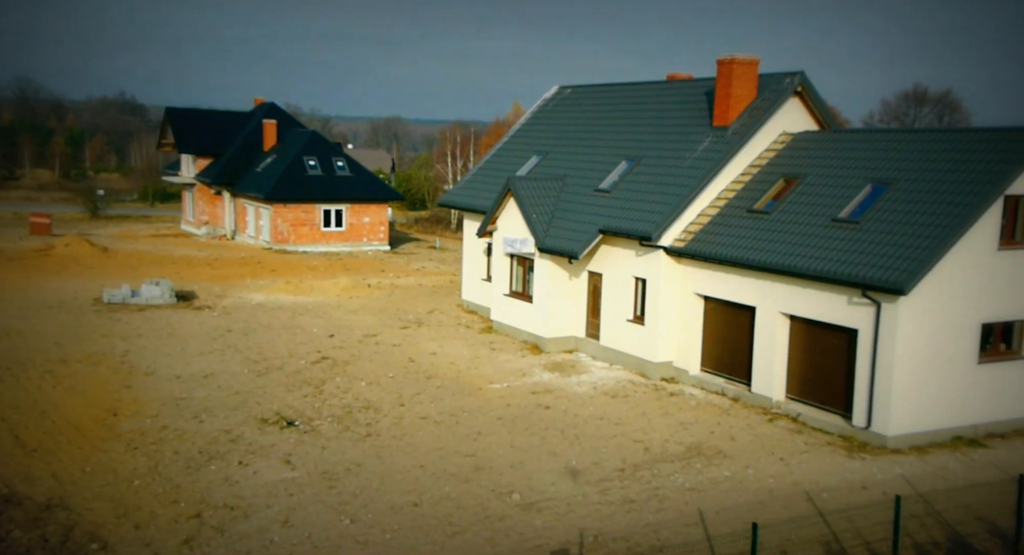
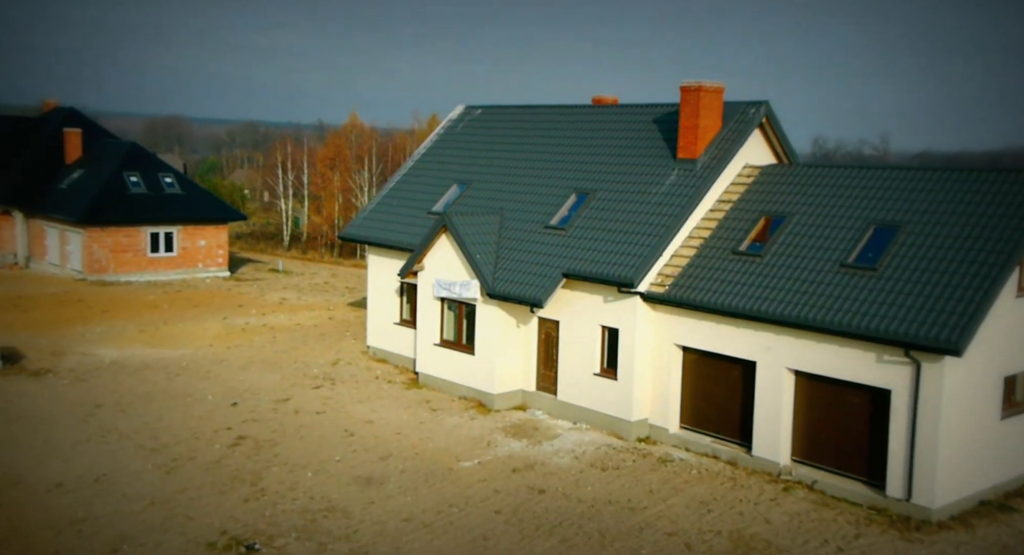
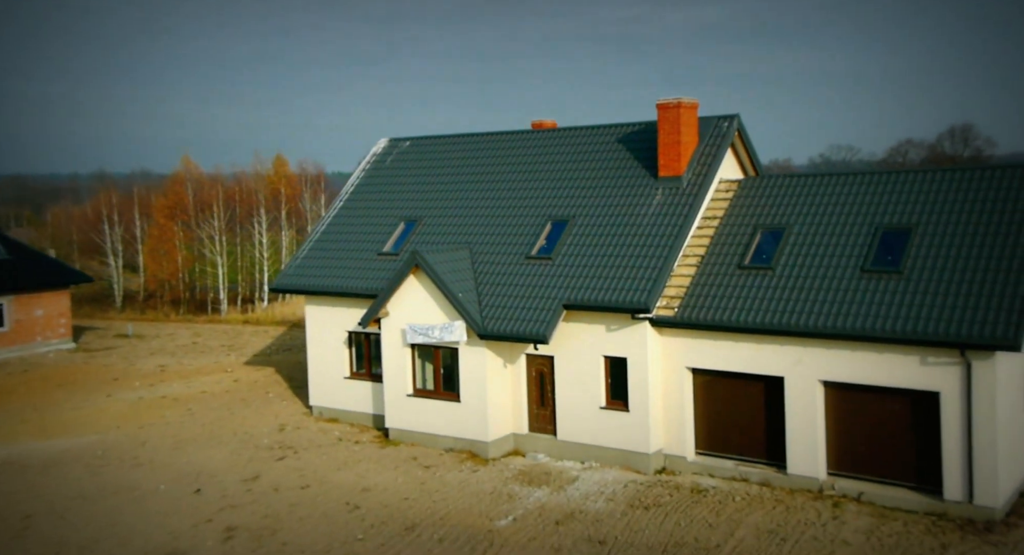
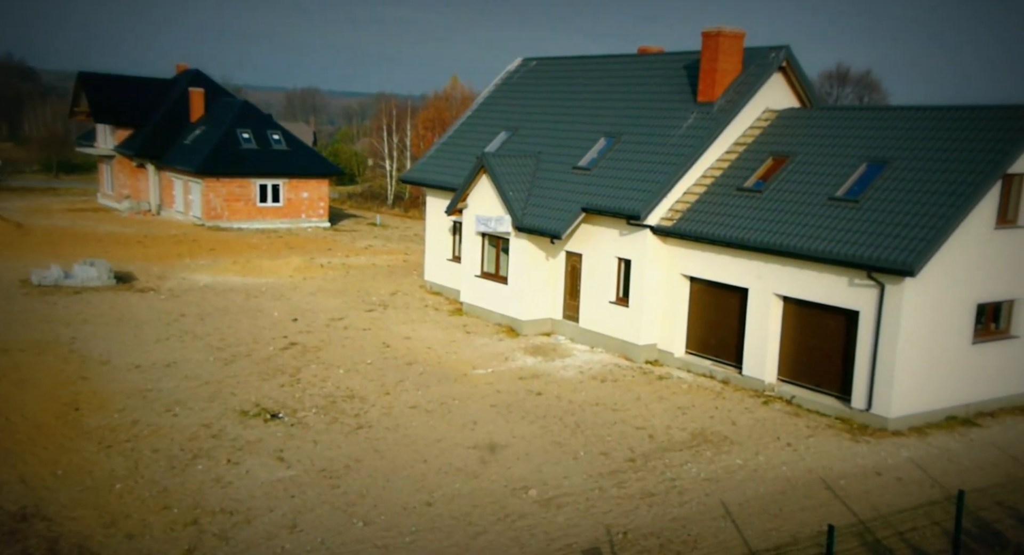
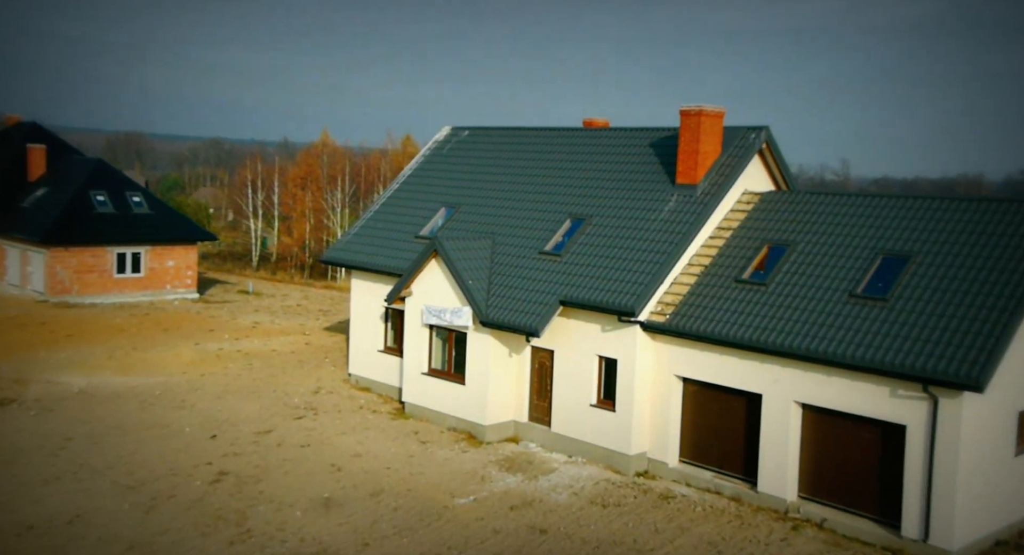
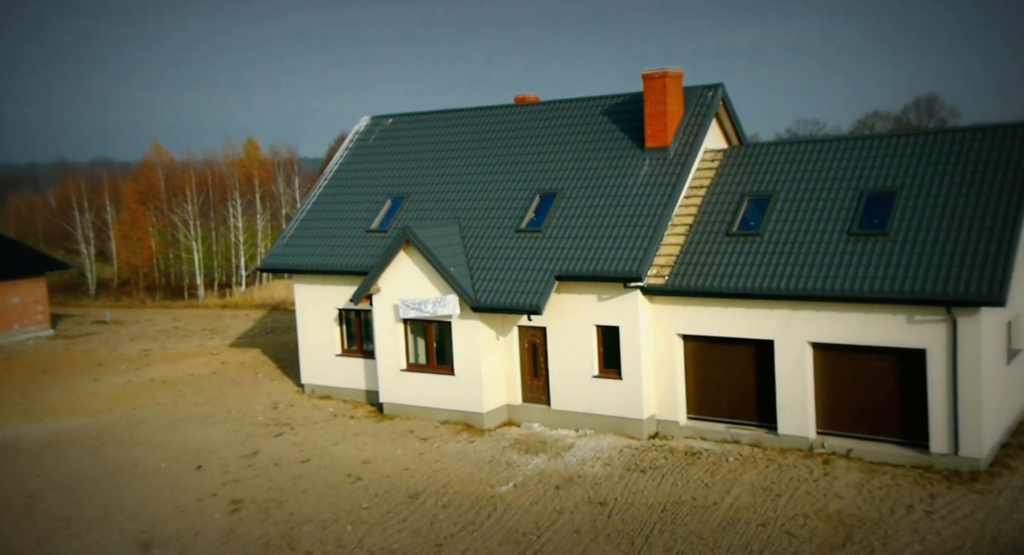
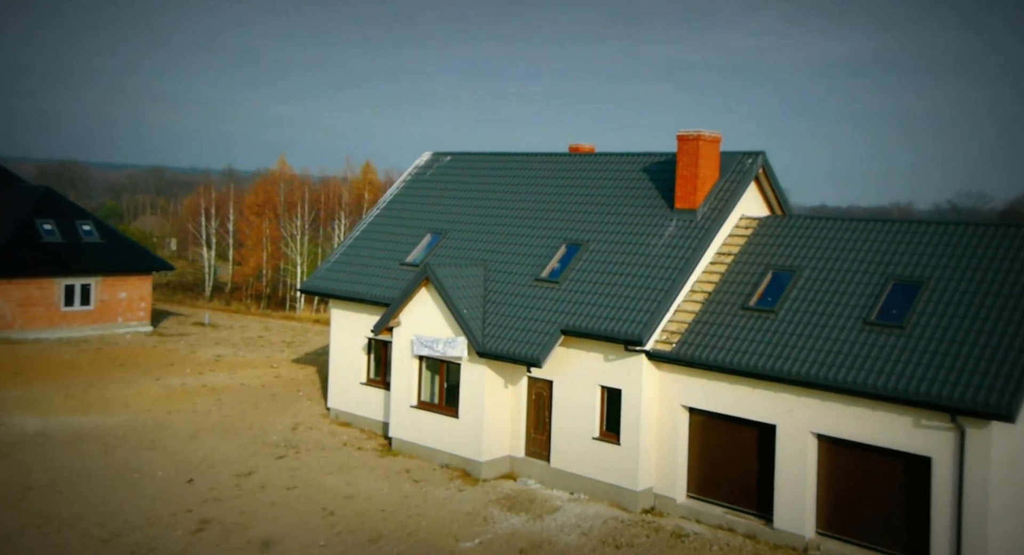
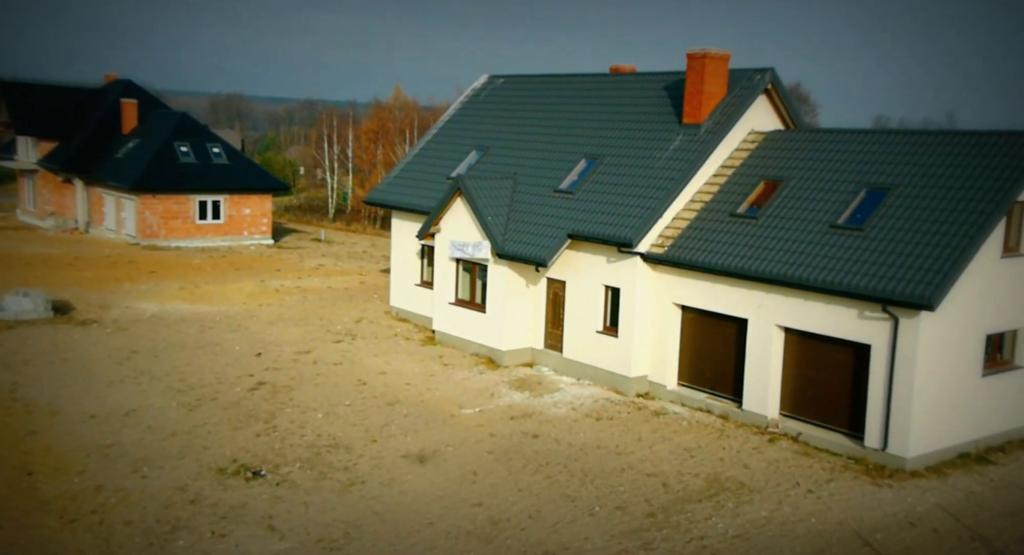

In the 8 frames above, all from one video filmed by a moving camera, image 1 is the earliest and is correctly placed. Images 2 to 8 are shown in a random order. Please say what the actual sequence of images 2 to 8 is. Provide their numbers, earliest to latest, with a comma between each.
4, 8, 2, 5, 7, 3, 6
